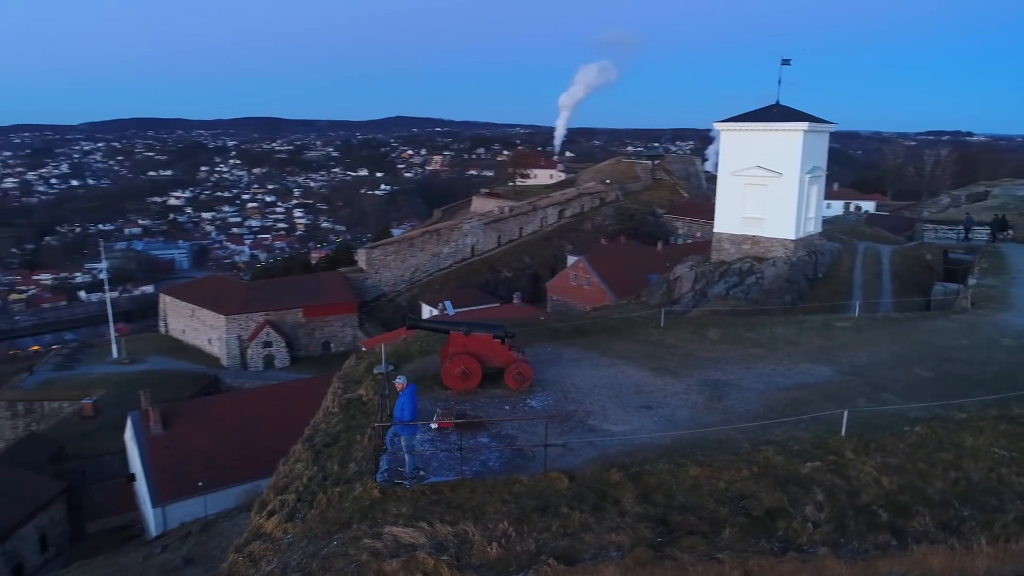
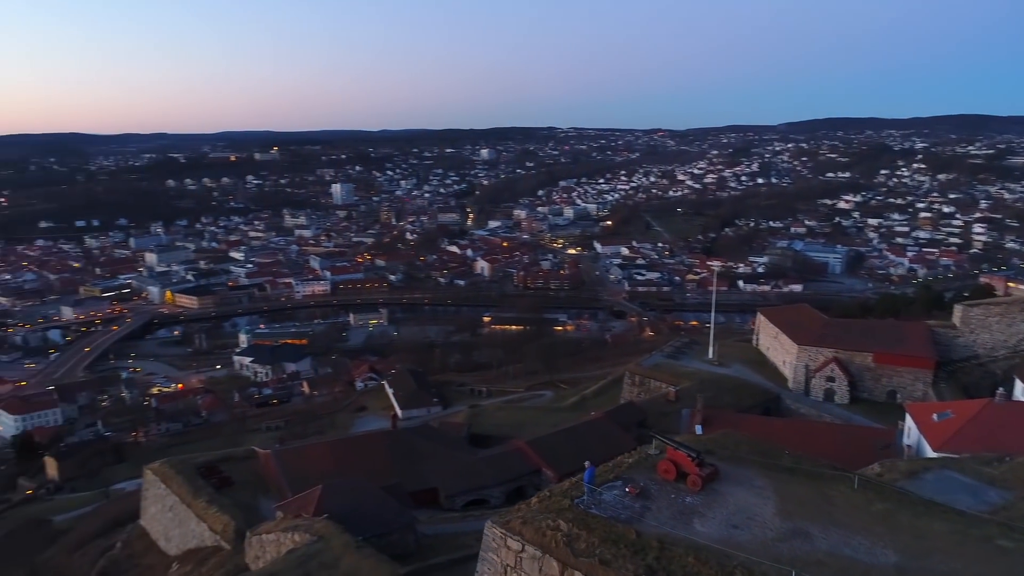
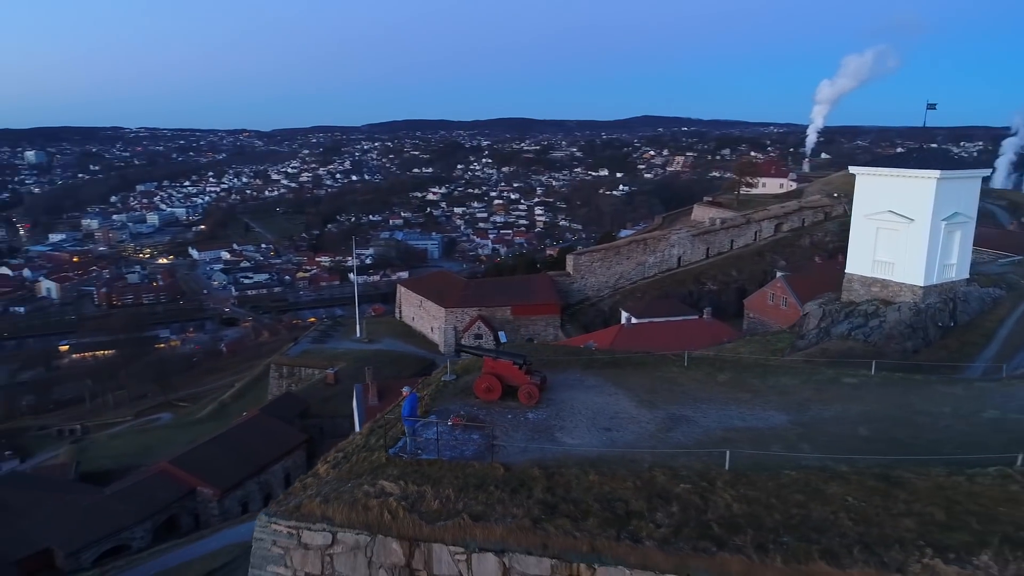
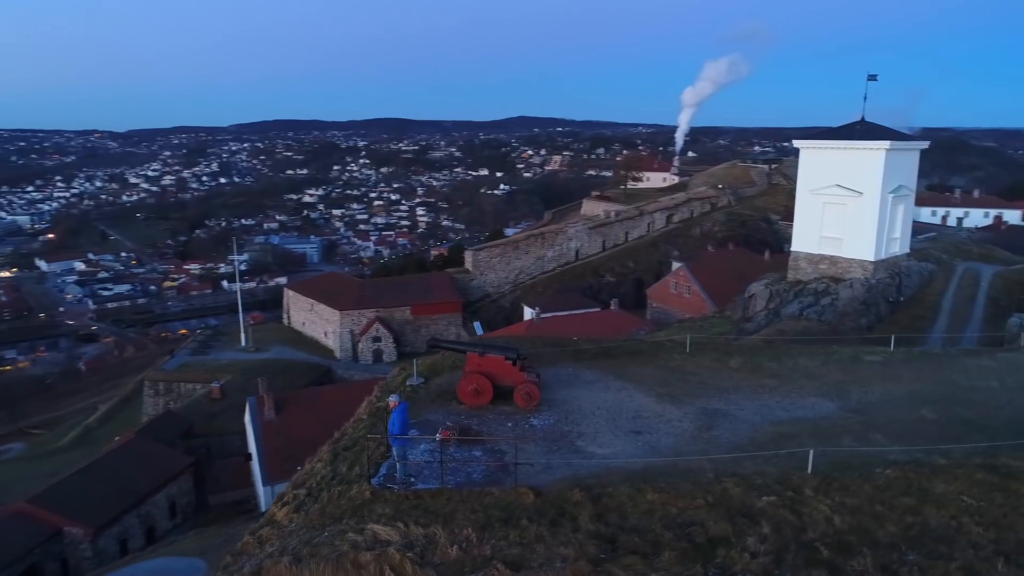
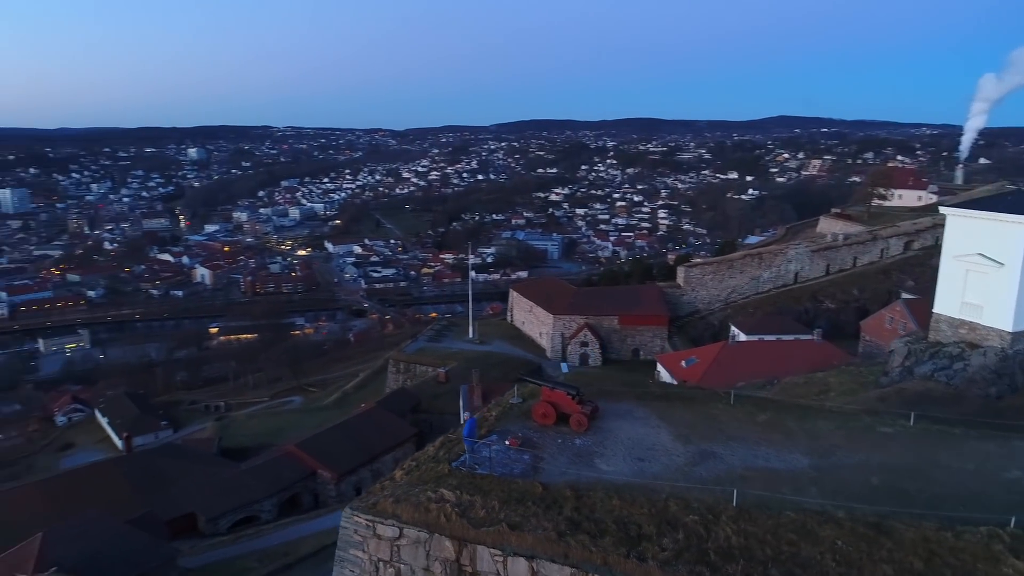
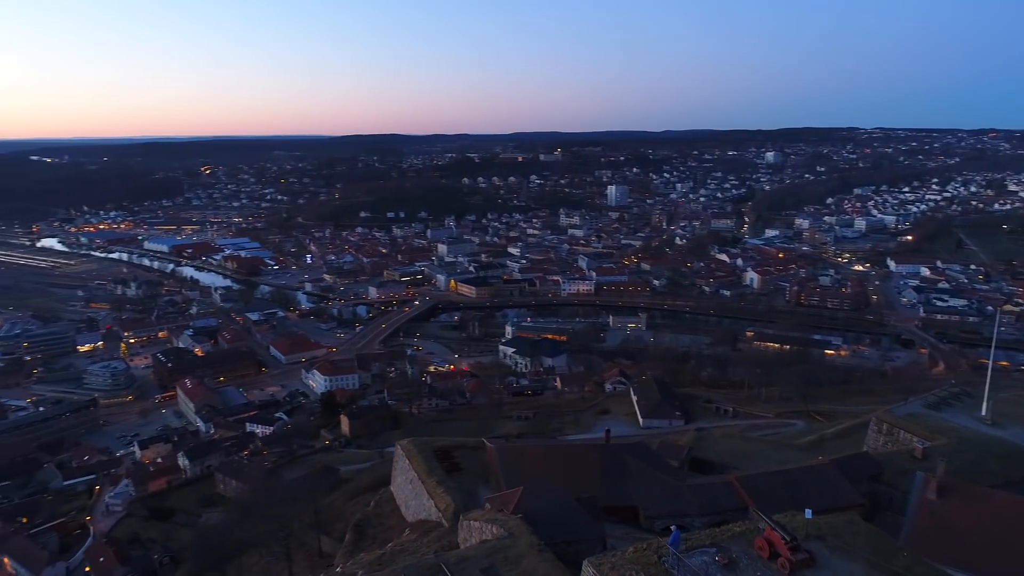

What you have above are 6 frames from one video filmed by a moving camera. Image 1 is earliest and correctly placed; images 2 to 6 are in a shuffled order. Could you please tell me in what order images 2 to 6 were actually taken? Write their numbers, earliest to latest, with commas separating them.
4, 3, 5, 2, 6
